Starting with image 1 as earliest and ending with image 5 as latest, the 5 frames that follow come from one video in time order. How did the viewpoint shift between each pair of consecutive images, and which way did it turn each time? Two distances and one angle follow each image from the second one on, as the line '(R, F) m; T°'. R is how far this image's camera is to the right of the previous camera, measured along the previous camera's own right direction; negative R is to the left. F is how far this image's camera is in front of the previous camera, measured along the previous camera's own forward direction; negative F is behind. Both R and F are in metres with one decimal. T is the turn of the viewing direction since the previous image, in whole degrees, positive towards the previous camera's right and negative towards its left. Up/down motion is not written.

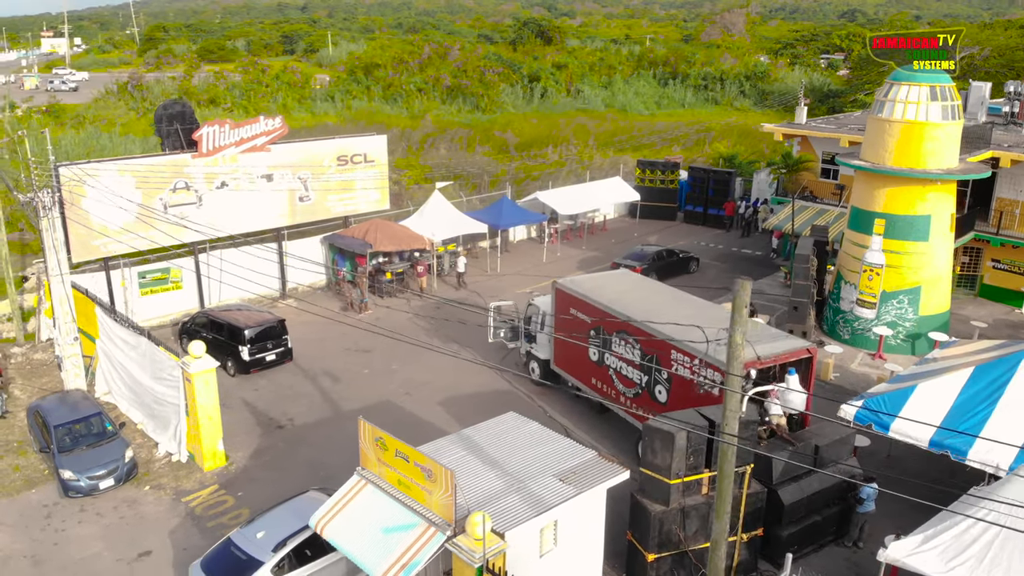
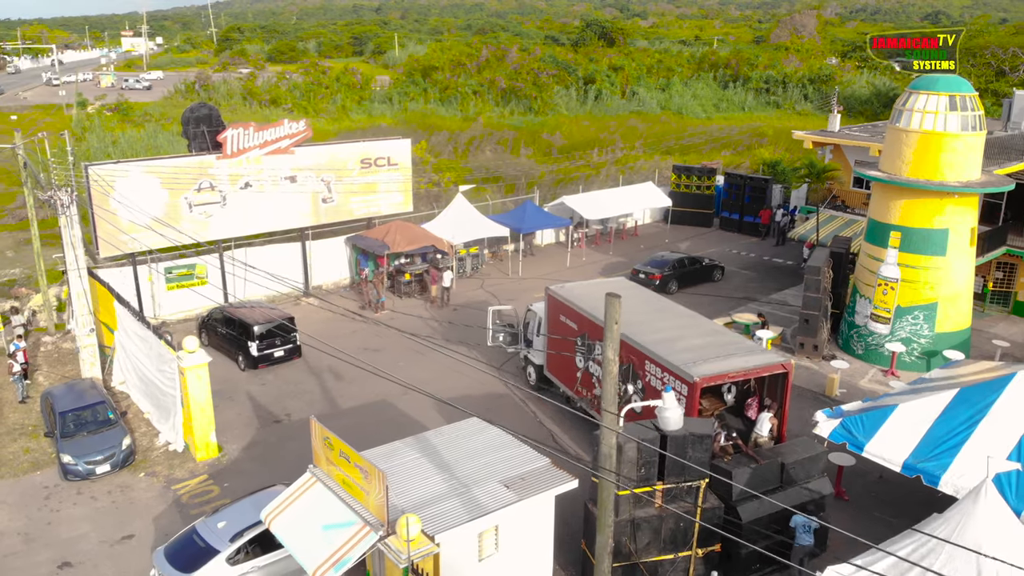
(+1.6, -0.1) m; -5°
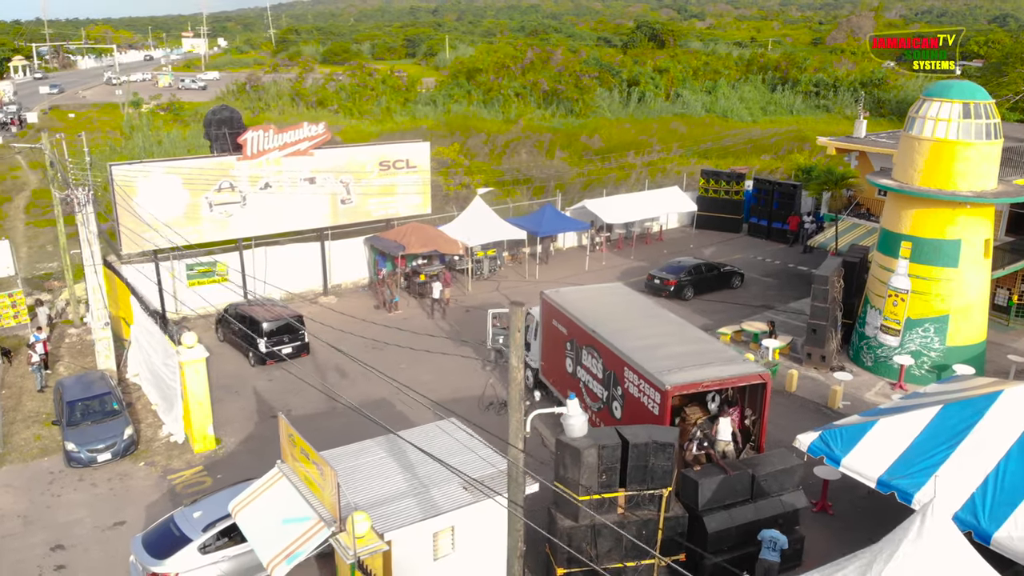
(+1.2, -0.1) m; -4°
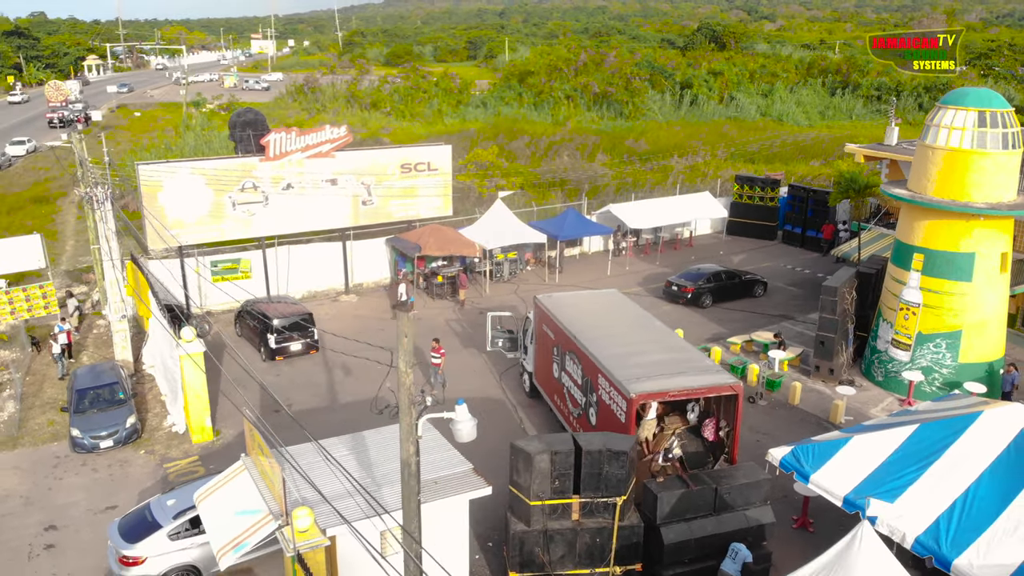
(+1.5, -0.1) m; -4°
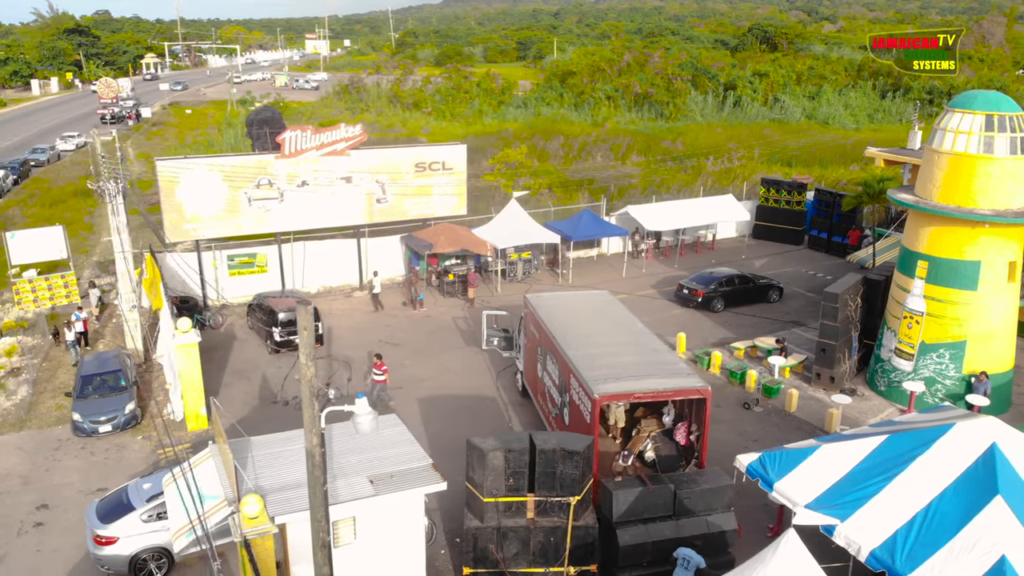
(+1.3, -0.1) m; -4°
